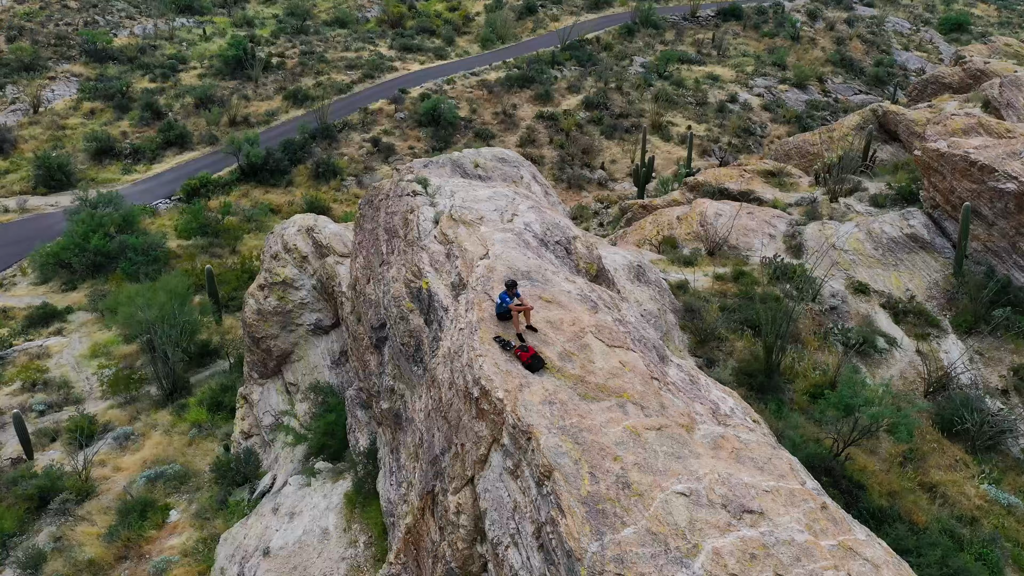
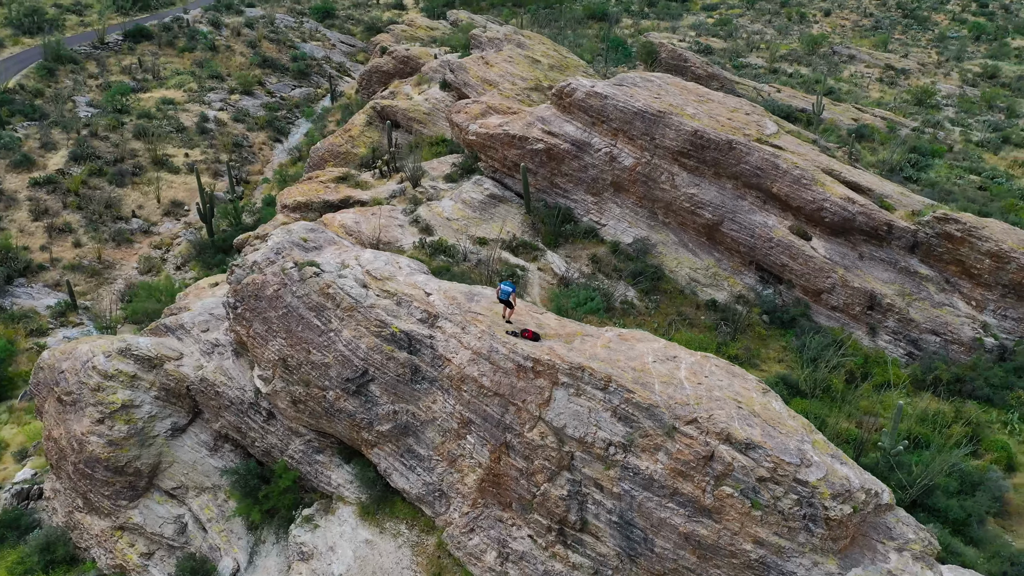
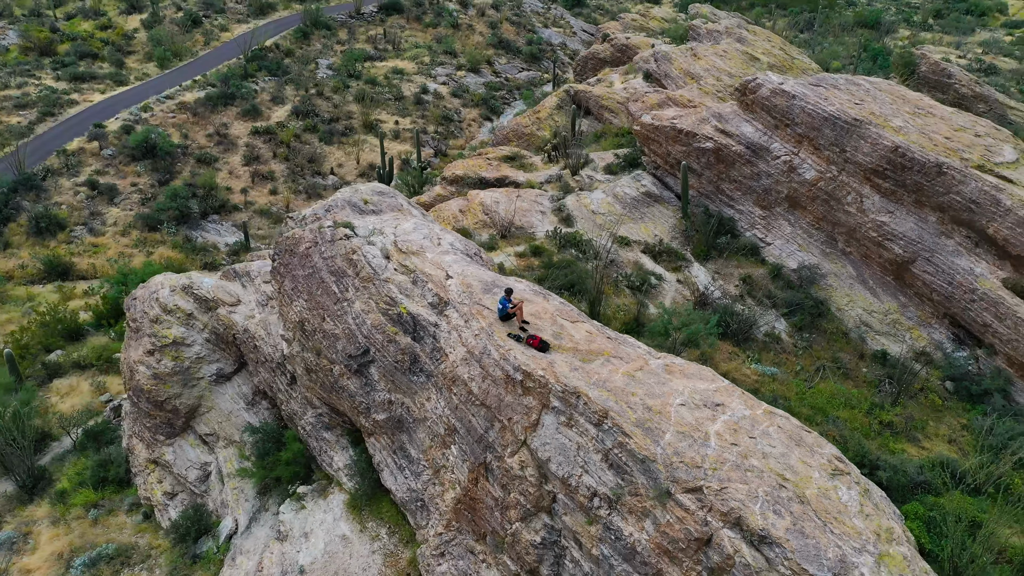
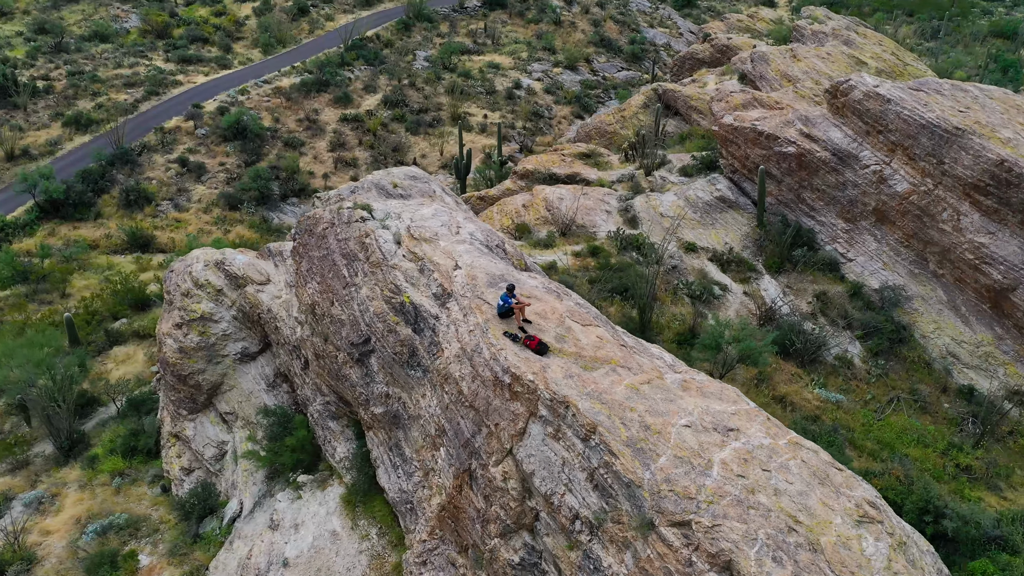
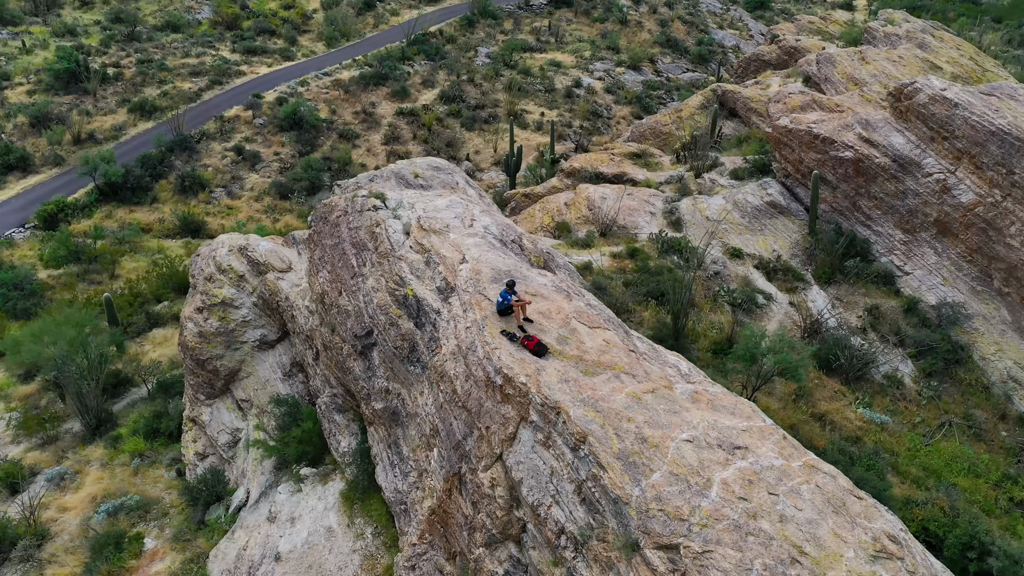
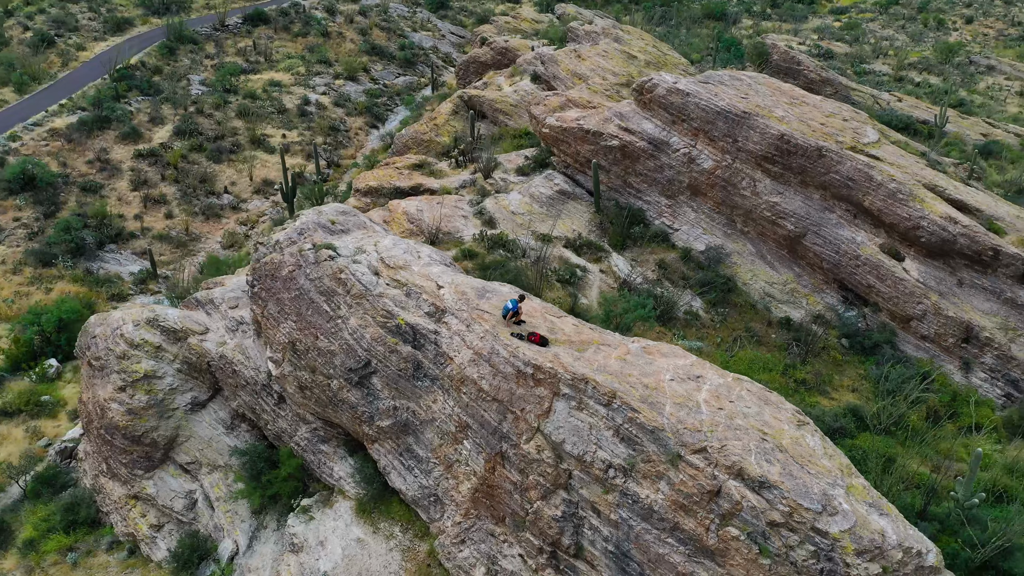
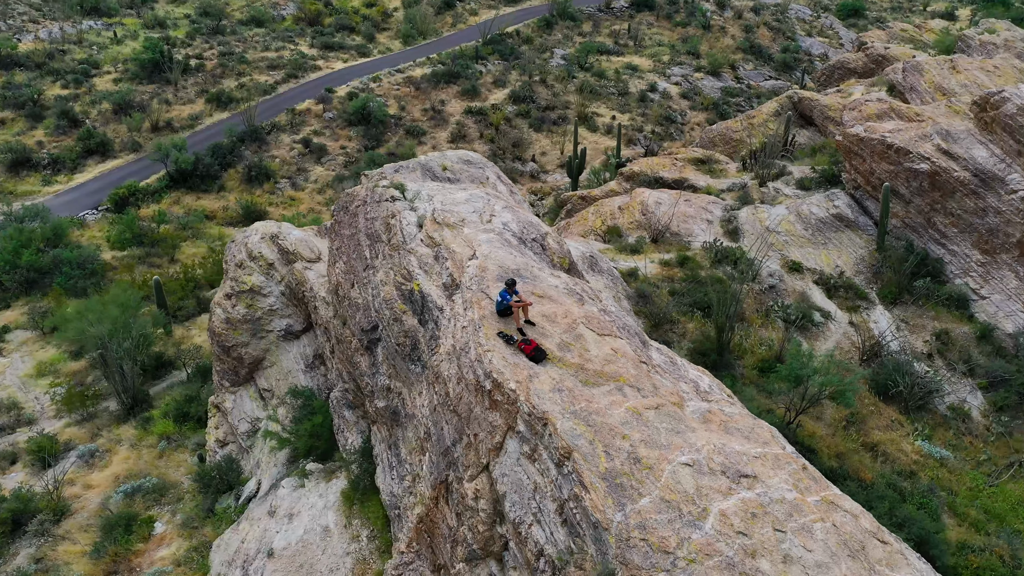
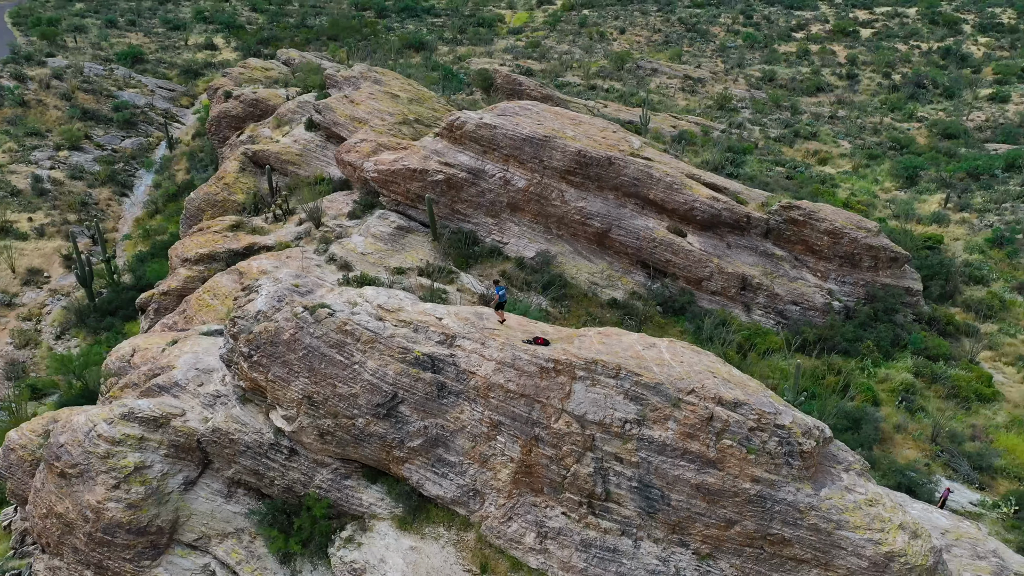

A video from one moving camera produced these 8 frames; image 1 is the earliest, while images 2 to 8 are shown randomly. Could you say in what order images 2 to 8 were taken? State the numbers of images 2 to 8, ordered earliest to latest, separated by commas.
7, 5, 4, 3, 6, 2, 8
